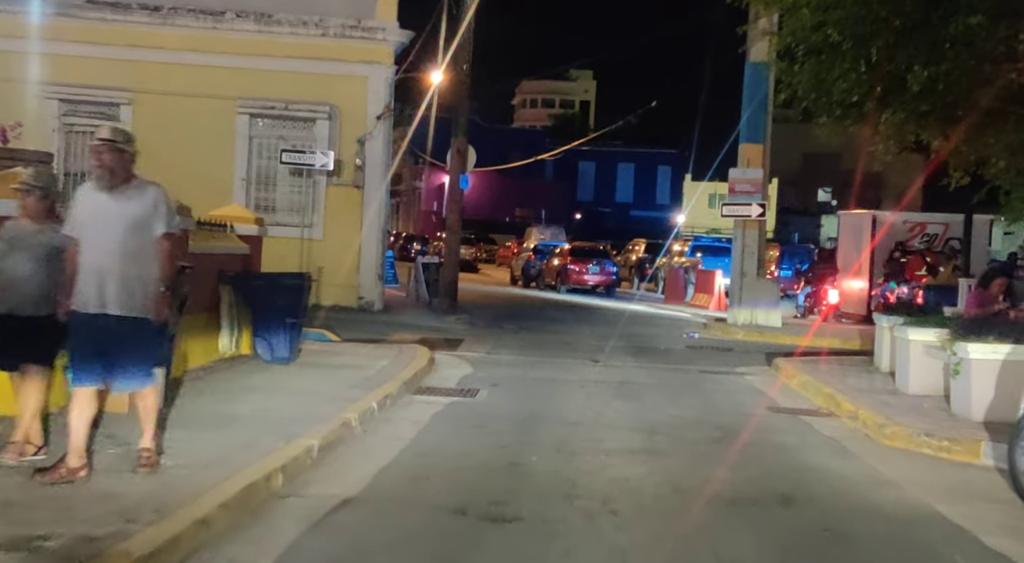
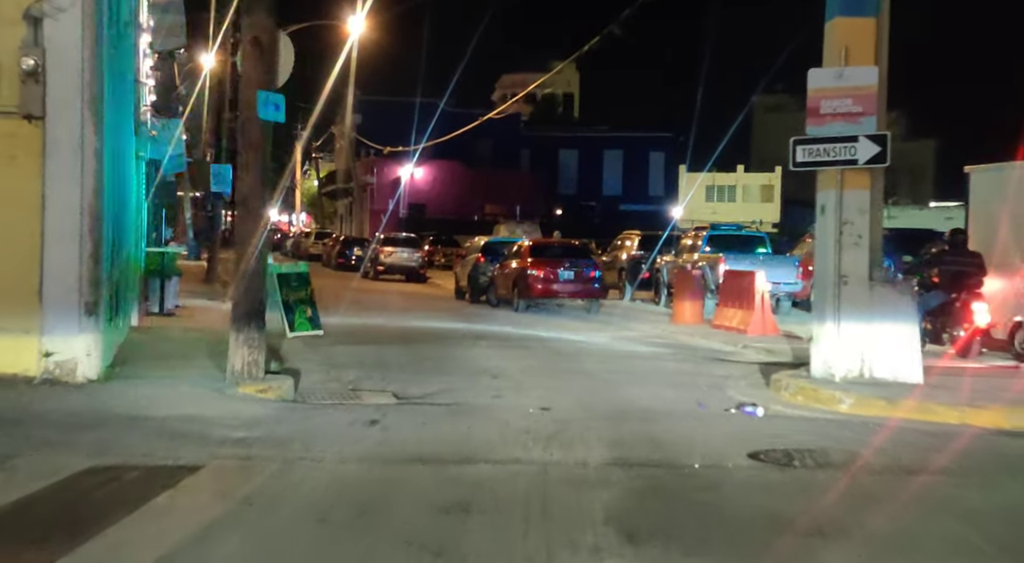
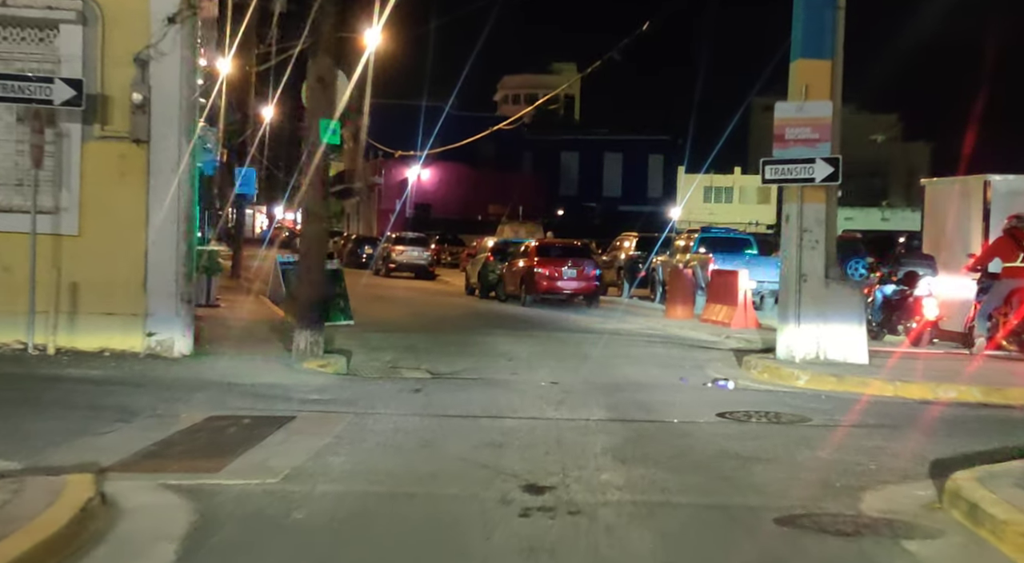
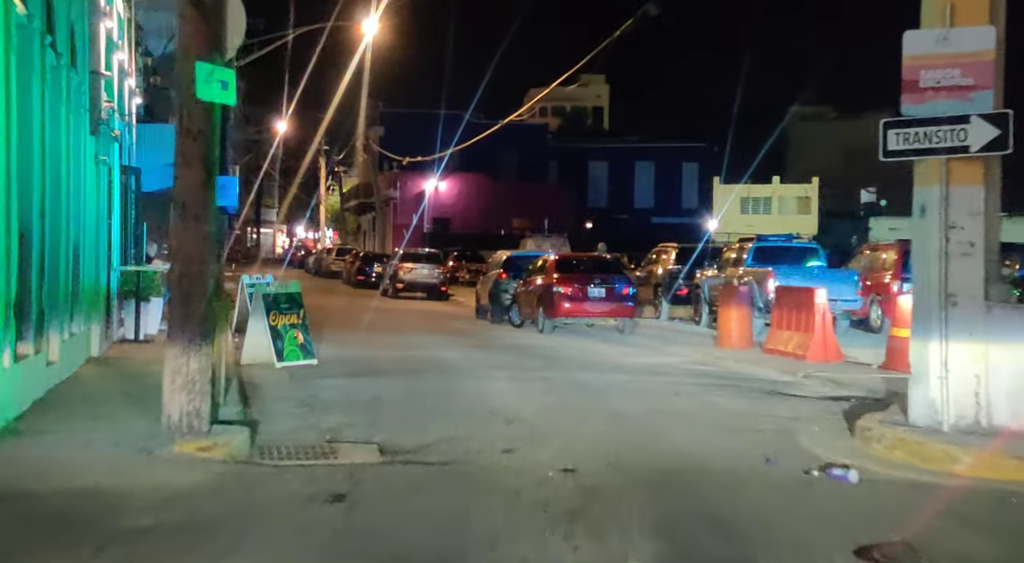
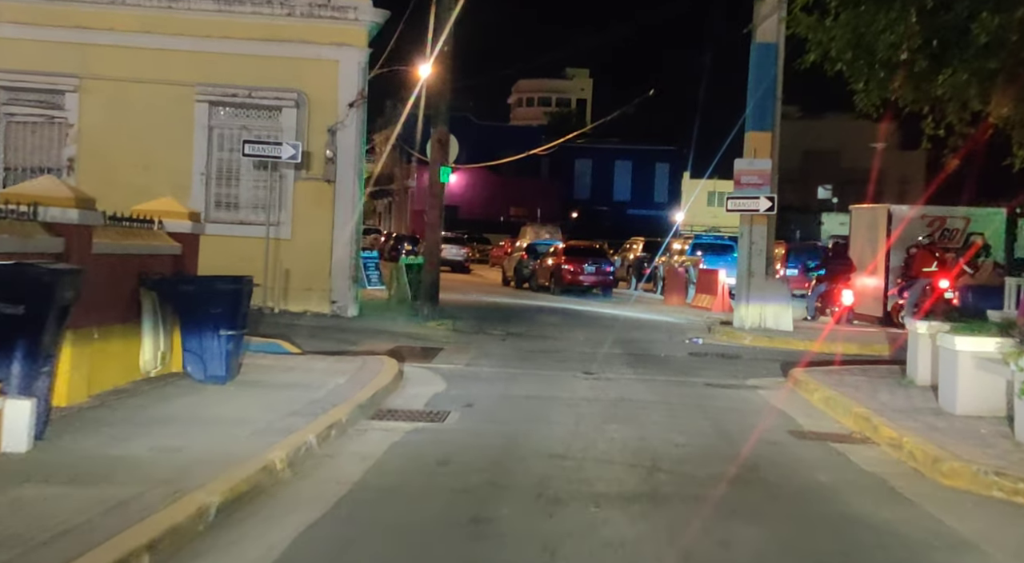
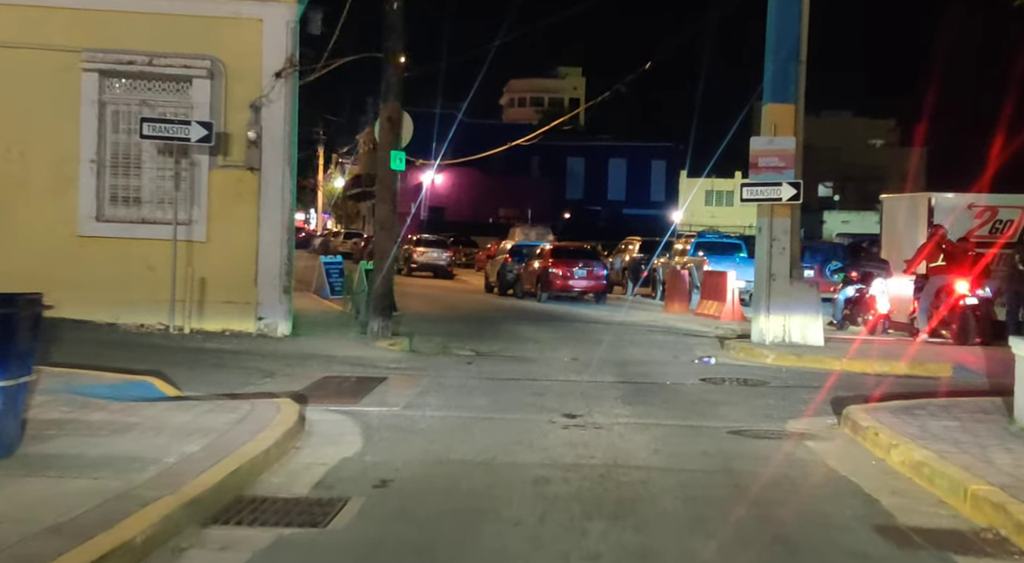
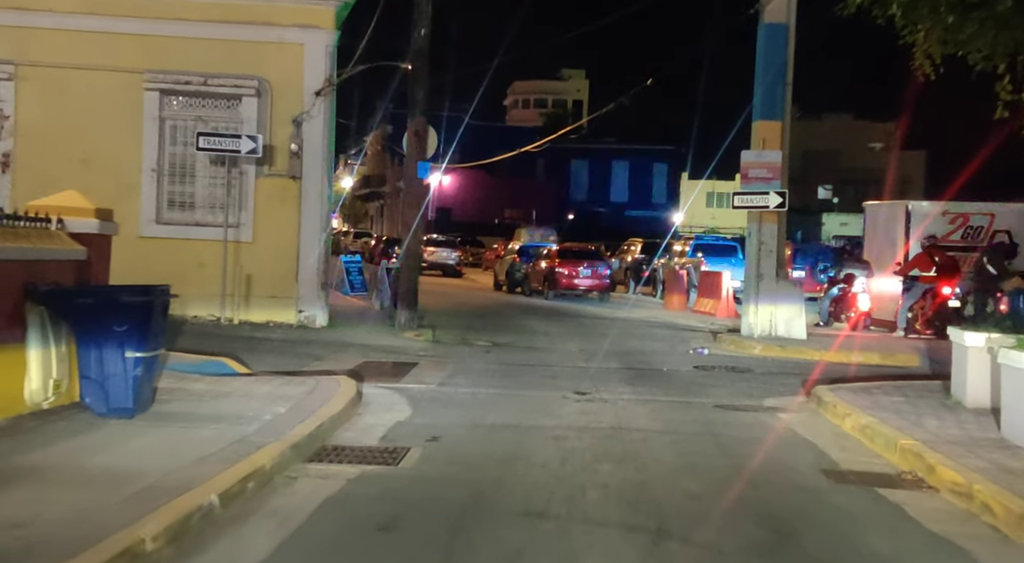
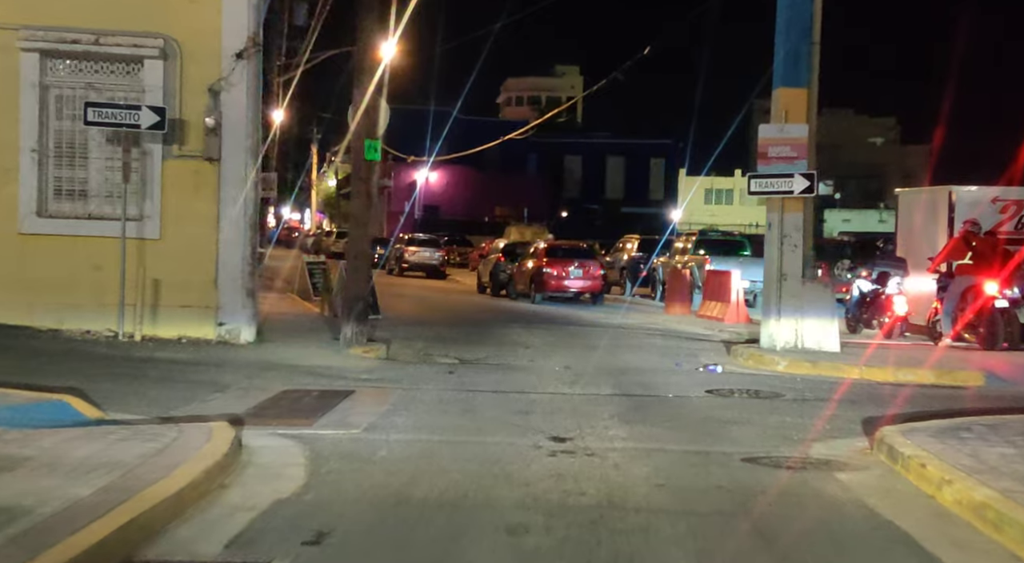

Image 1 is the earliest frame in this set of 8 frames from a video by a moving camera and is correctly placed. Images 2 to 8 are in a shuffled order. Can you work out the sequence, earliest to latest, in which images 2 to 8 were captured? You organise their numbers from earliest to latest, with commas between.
5, 7, 6, 8, 3, 2, 4
